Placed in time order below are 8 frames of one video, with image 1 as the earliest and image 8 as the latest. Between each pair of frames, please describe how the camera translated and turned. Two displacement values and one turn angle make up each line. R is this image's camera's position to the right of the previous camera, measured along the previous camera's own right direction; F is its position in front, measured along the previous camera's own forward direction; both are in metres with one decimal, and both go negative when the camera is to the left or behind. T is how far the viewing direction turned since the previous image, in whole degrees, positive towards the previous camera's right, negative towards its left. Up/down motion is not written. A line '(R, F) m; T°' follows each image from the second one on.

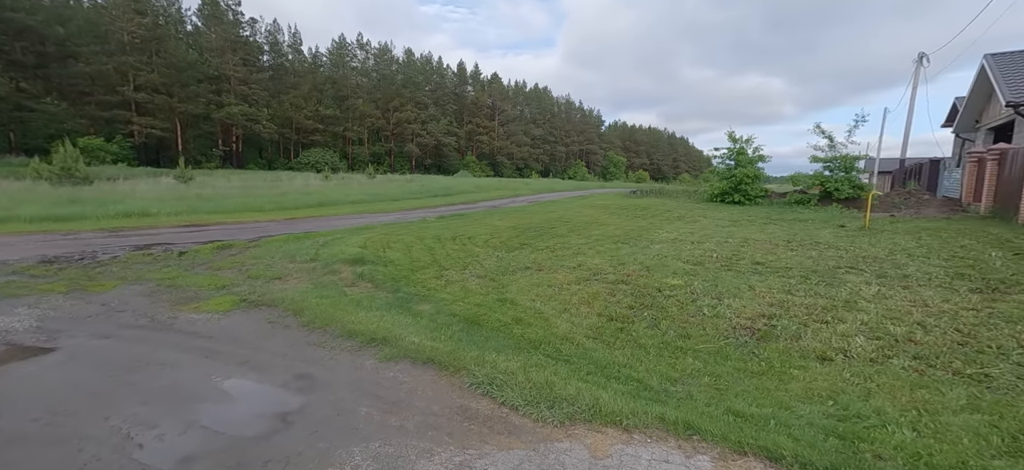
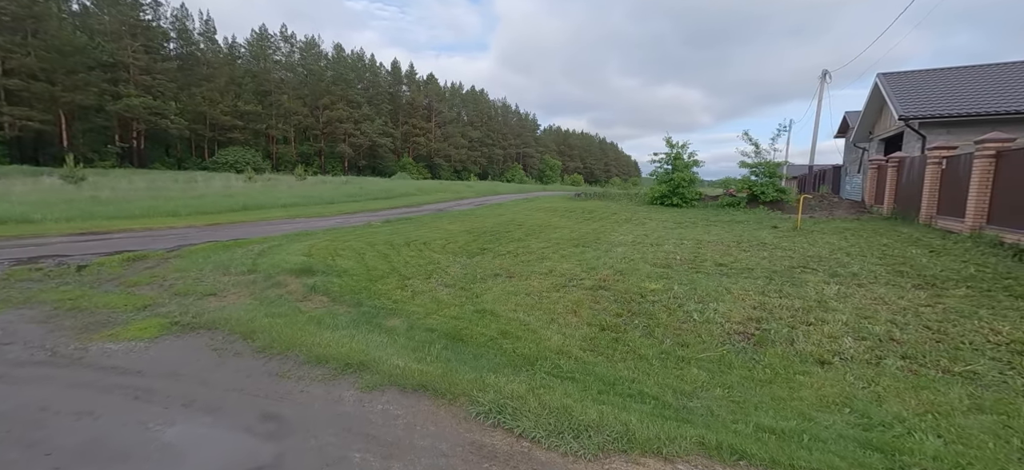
(-0.4, +0.3) m; +8°
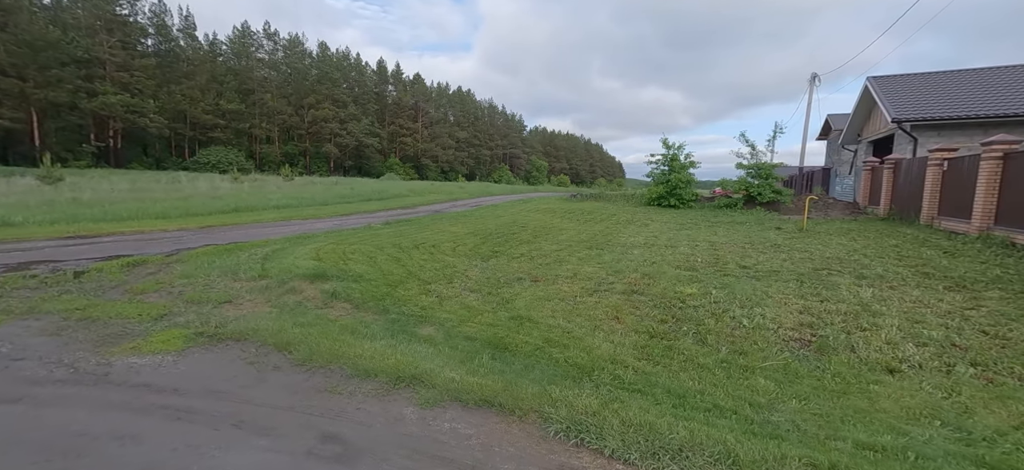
(-0.5, +0.2) m; +2°
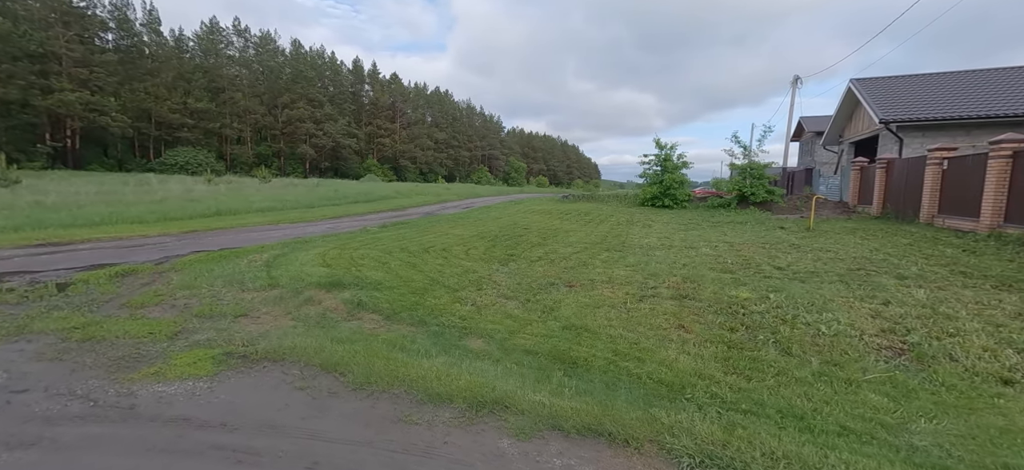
(-0.7, +0.3) m; +3°
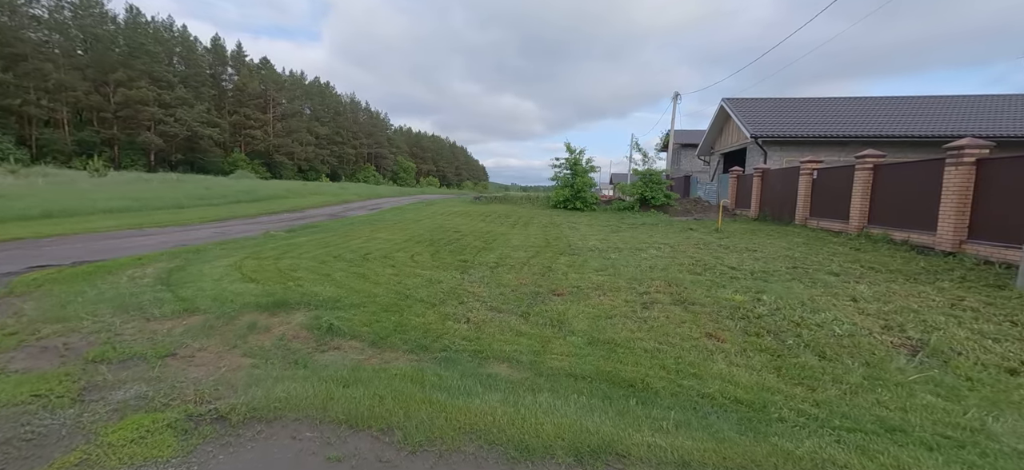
(-1.1, +0.6) m; +15°
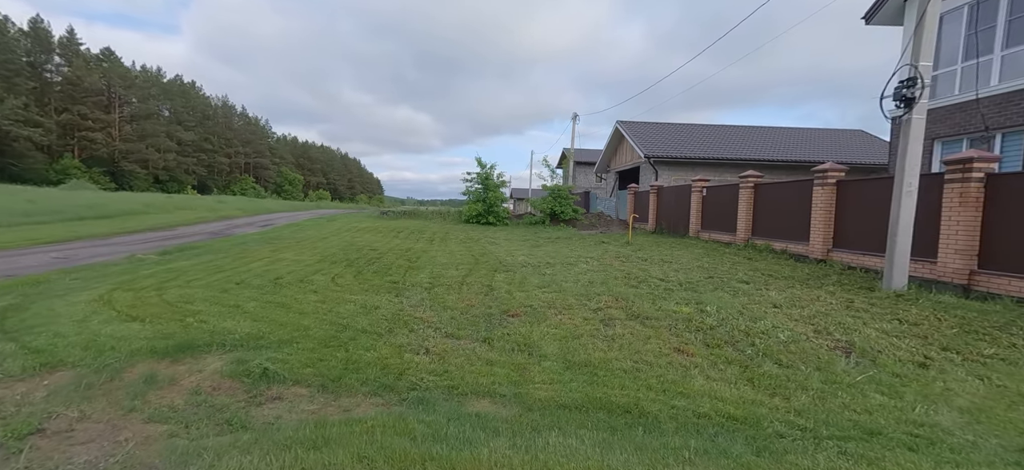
(-0.6, +0.3) m; +13°
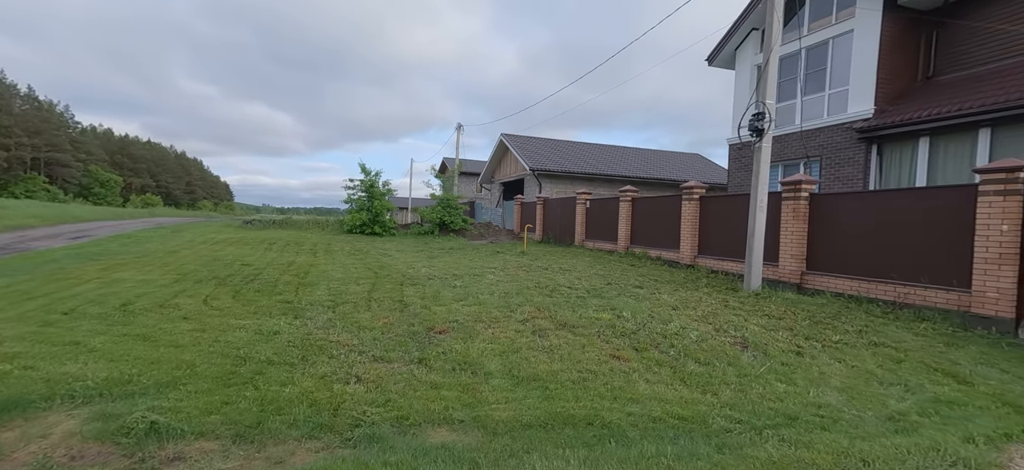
(-0.6, +0.2) m; +16°
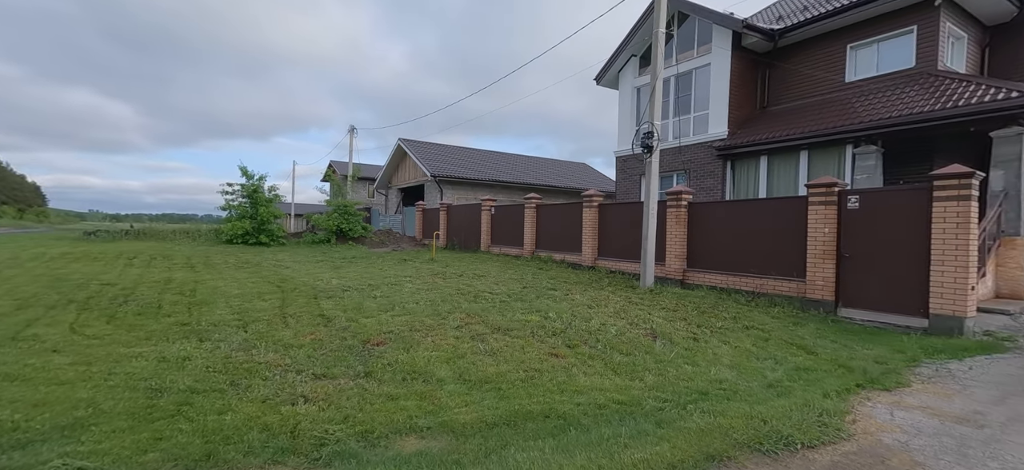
(-0.5, -0.1) m; +14°
